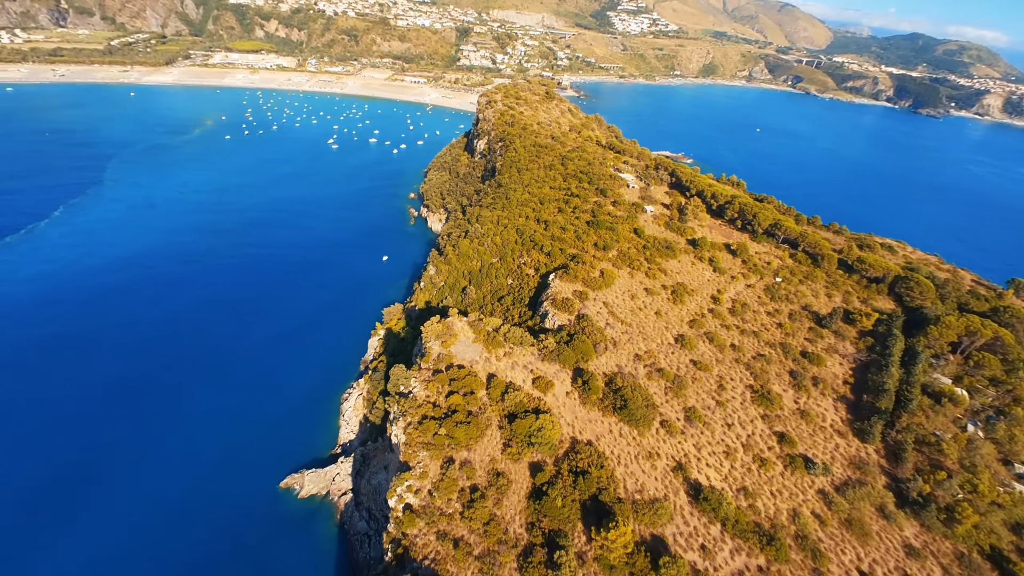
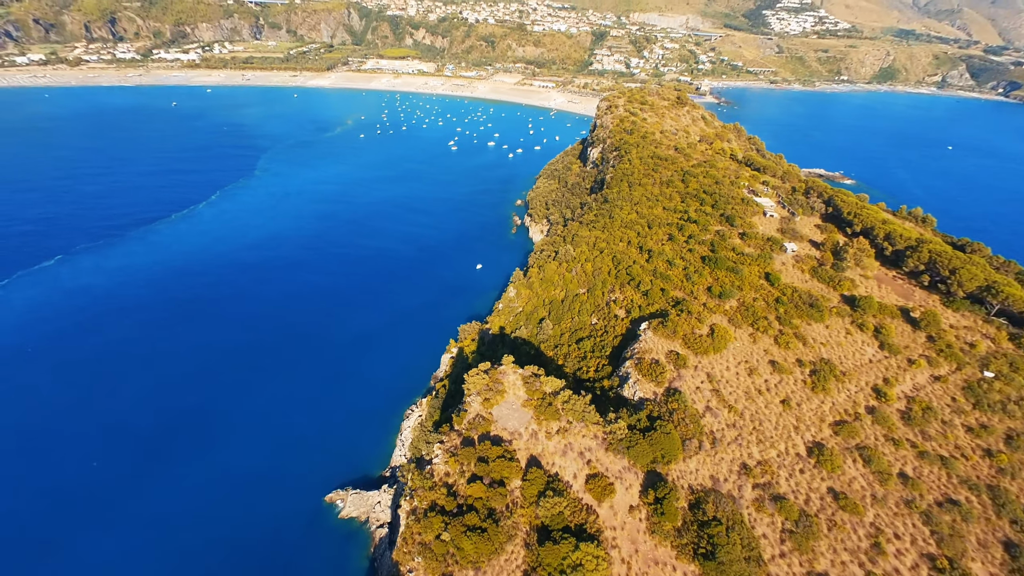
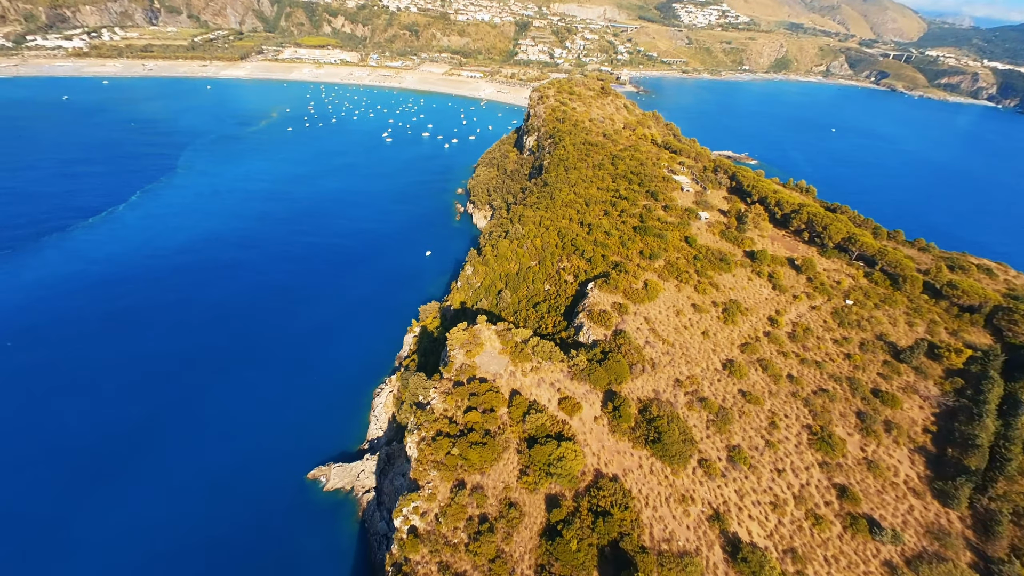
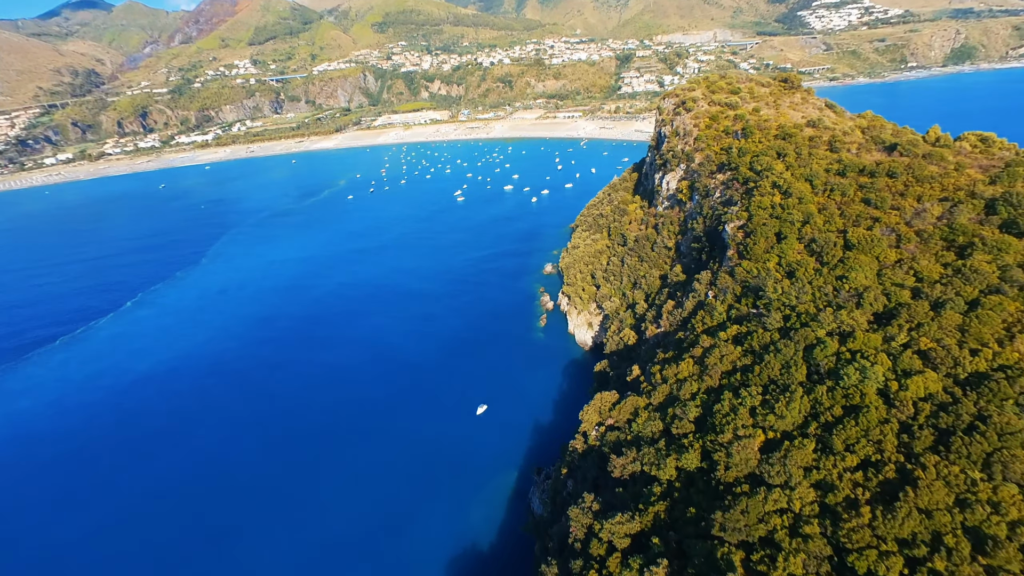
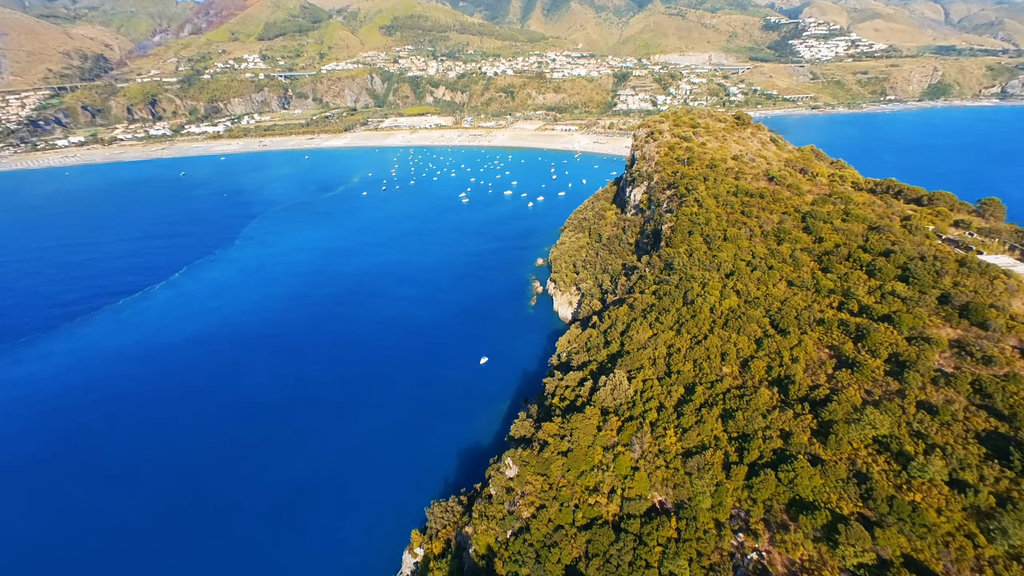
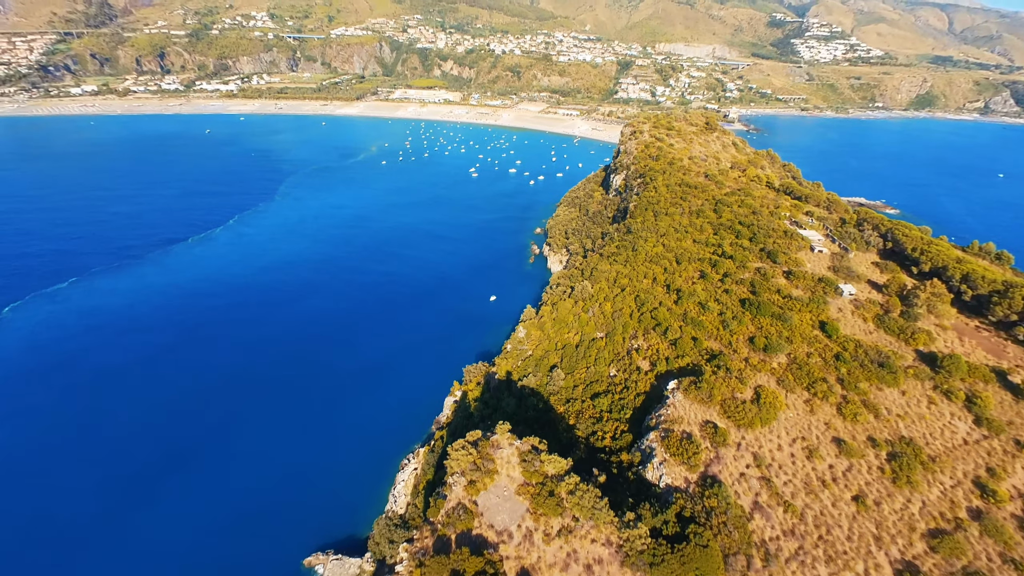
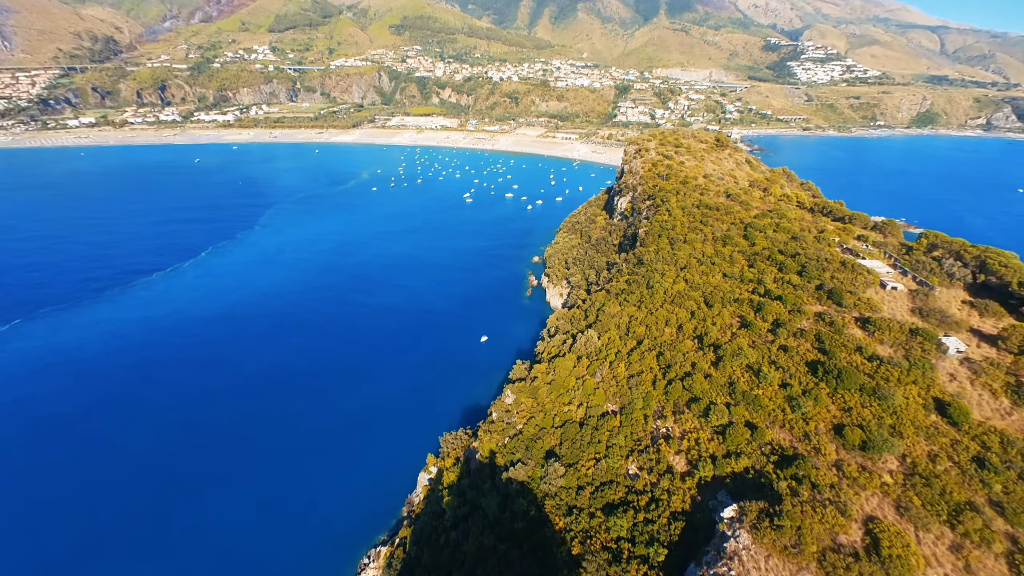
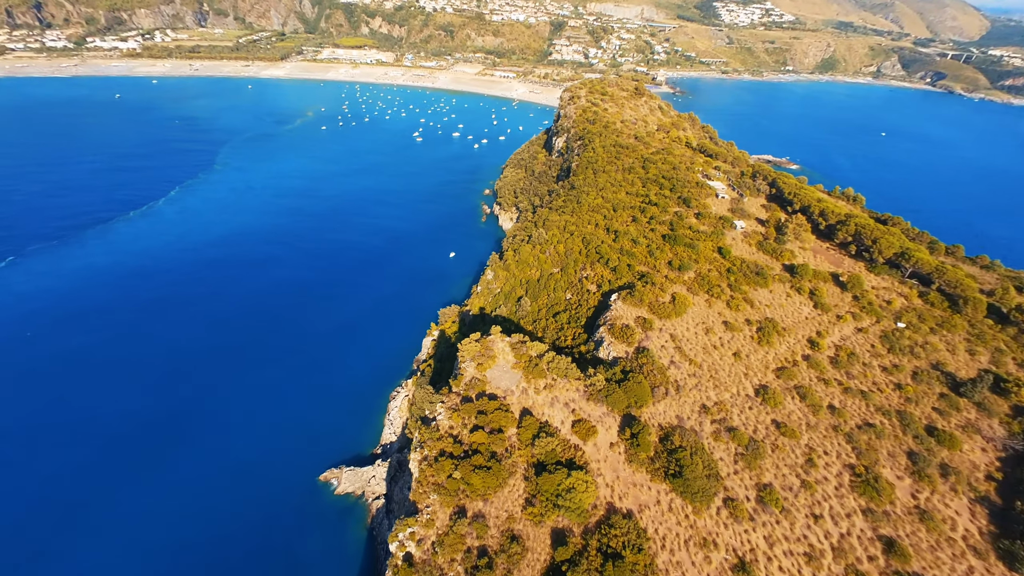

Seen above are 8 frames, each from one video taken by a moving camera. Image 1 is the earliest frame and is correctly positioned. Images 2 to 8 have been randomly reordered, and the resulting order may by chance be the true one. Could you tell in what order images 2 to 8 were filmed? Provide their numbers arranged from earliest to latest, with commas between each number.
3, 8, 2, 6, 7, 5, 4
